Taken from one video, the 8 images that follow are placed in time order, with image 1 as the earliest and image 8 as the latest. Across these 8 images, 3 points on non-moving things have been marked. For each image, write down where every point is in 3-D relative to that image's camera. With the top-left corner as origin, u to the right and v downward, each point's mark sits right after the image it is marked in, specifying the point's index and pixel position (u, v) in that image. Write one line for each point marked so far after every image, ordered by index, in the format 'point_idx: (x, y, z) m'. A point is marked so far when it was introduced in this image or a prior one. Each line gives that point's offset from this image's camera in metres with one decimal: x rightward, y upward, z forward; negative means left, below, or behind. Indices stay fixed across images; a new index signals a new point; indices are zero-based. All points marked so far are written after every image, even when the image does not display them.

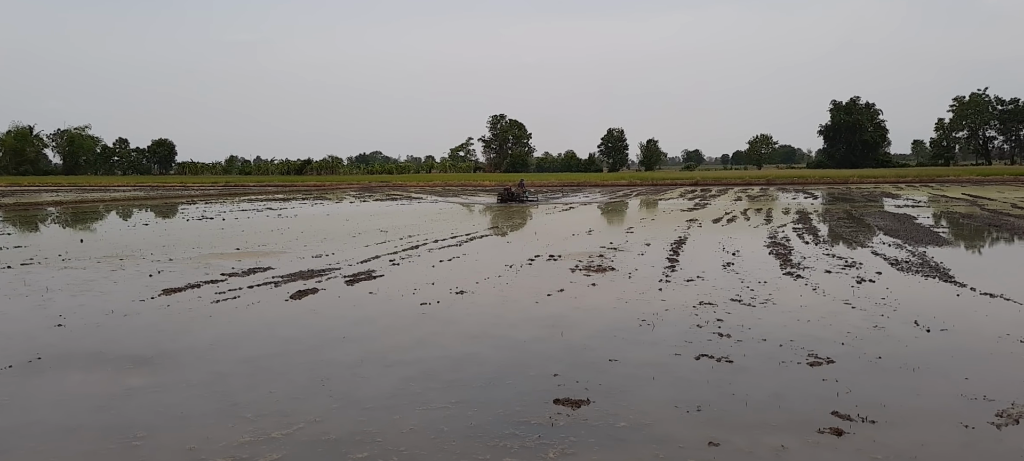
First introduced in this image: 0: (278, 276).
0: (-5.5, -1.1, +14.1) m
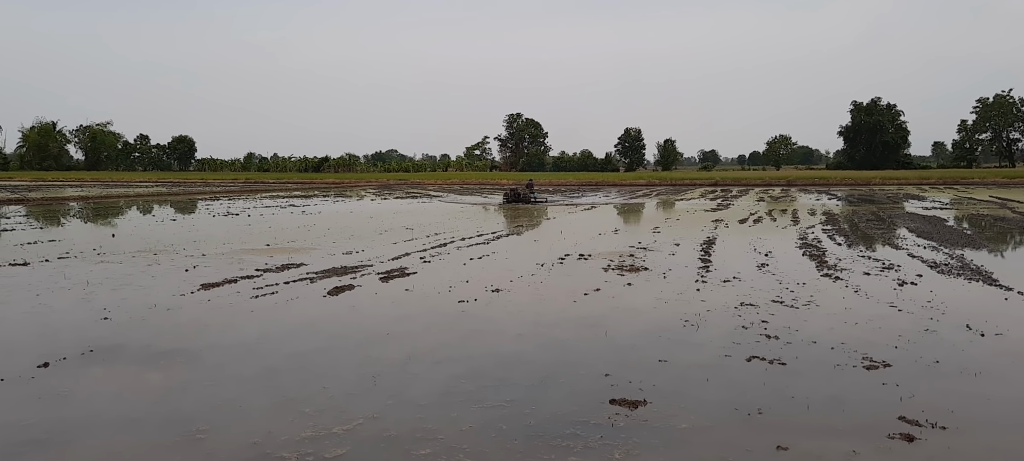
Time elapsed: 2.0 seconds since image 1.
0: (-4.7, -1.0, +14.2) m
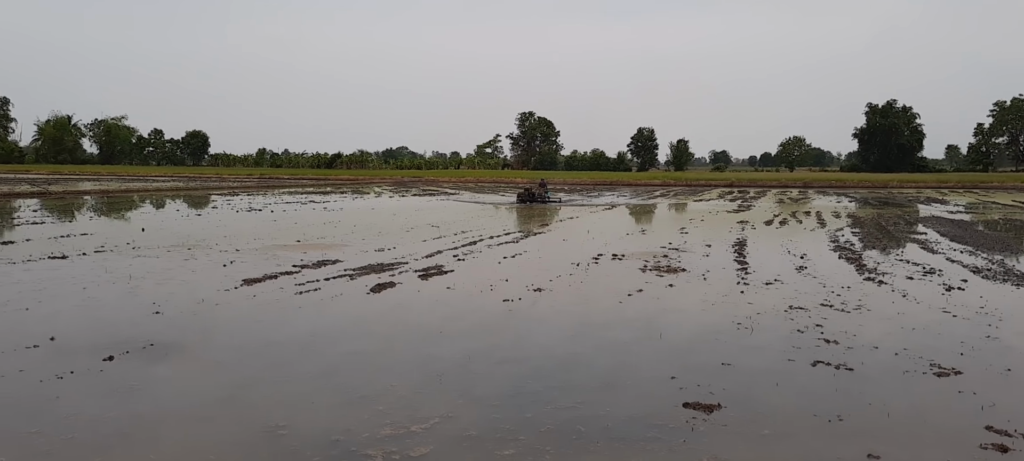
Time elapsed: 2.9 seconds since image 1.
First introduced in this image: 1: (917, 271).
0: (-3.8, -0.9, +14.2) m
1: (+9.7, -1.0, +14.3) m
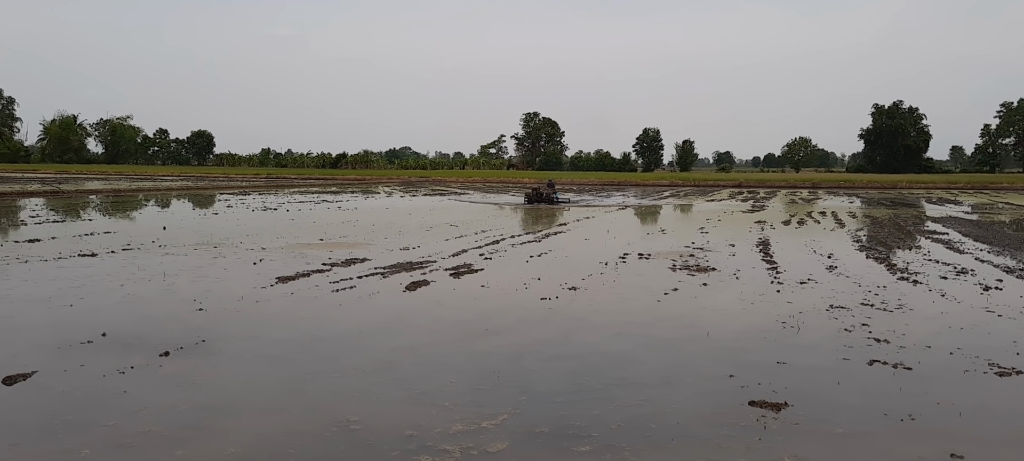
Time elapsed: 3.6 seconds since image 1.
0: (-3.1, -0.9, +14.2) m
1: (+10.4, -1.0, +14.2) m
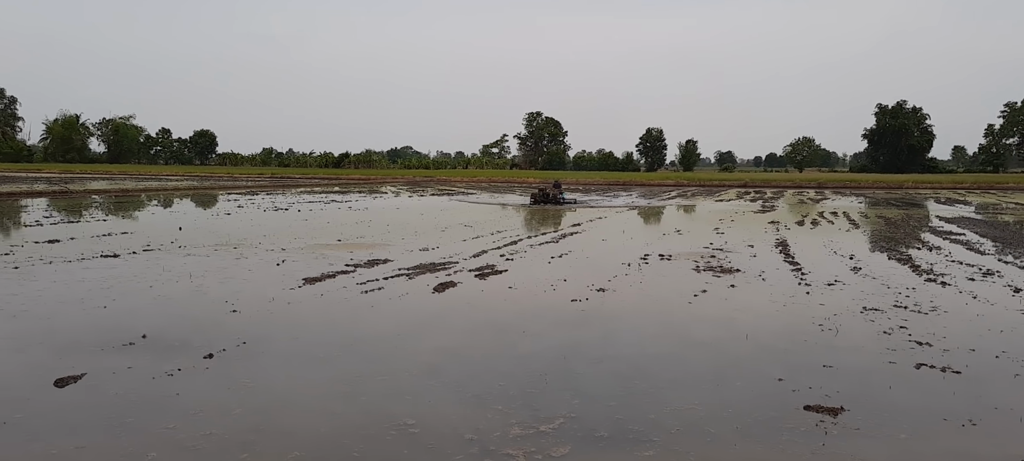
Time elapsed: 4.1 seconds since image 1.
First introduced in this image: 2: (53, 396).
0: (-2.6, -0.9, +14.2) m
1: (+10.9, -1.0, +14.1) m
2: (-4.4, -1.6, +5.8) m
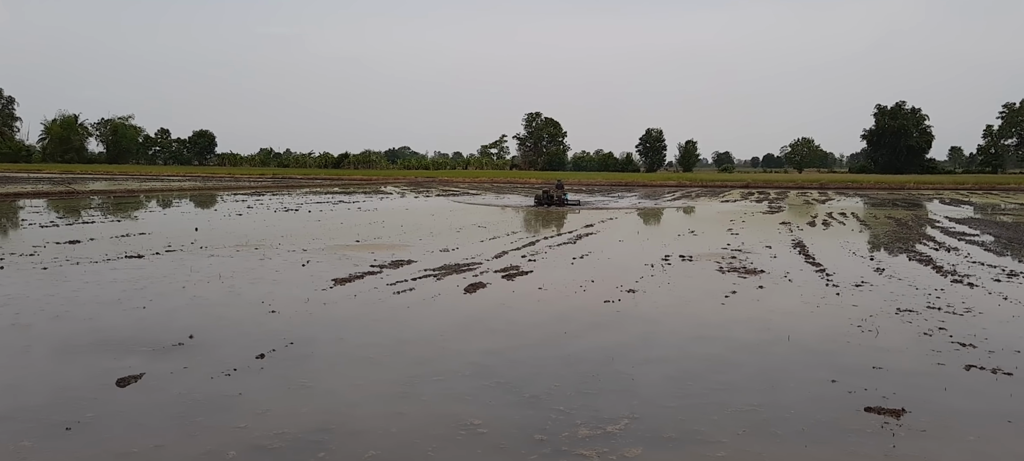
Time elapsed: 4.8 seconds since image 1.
0: (-2.0, -0.9, +14.2) m
1: (+11.5, -1.0, +14.2) m
2: (-3.8, -1.6, +5.8) m
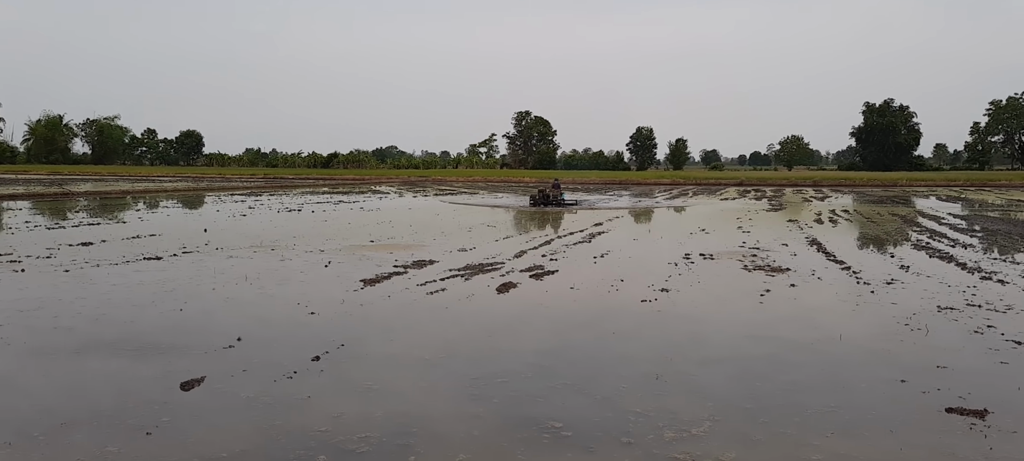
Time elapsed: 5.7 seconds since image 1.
0: (-1.4, -0.9, +14.0) m
1: (+12.1, -0.9, +14.3) m
2: (-3.1, -1.6, +5.6) m
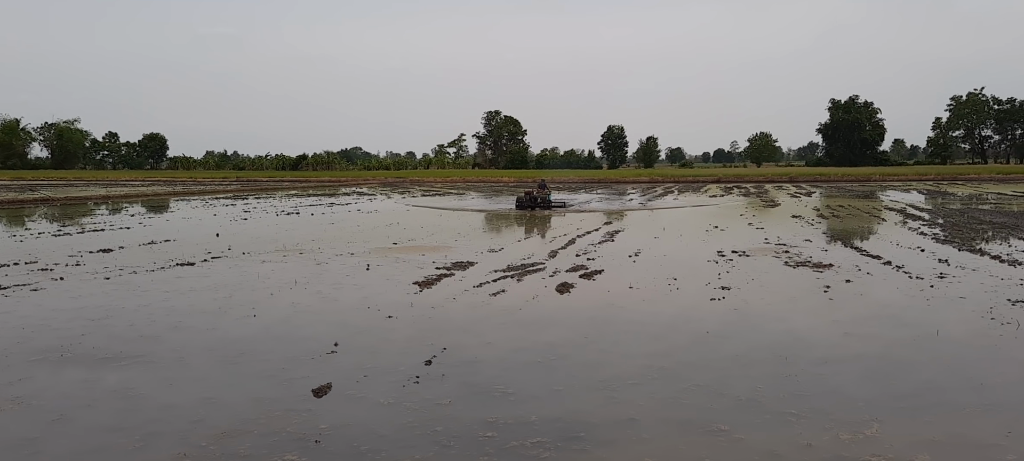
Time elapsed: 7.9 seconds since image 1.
0: (-0.3, -0.9, +13.7) m
1: (+13.2, -0.7, +14.6) m
2: (-1.6, -1.6, +5.3) m
